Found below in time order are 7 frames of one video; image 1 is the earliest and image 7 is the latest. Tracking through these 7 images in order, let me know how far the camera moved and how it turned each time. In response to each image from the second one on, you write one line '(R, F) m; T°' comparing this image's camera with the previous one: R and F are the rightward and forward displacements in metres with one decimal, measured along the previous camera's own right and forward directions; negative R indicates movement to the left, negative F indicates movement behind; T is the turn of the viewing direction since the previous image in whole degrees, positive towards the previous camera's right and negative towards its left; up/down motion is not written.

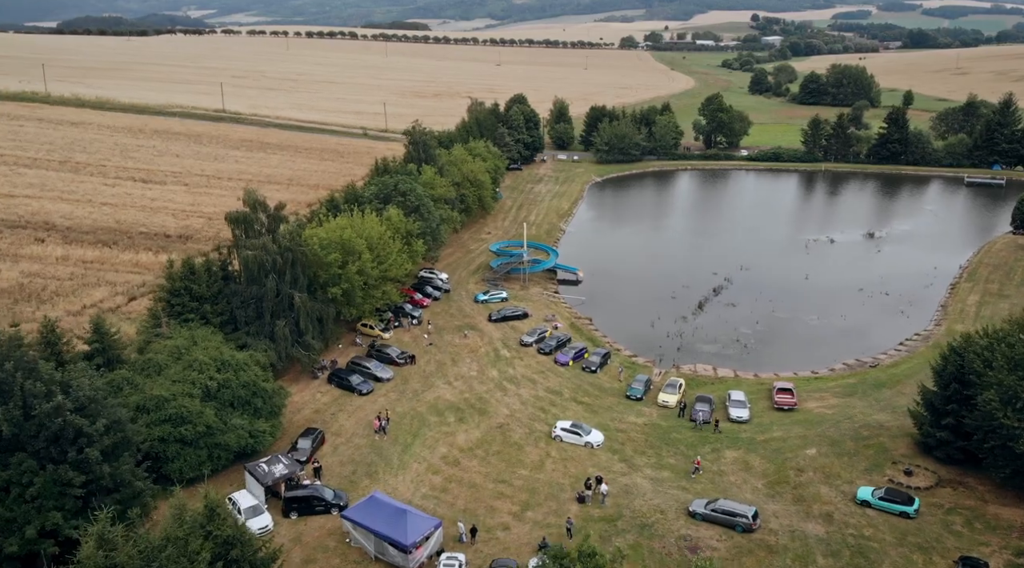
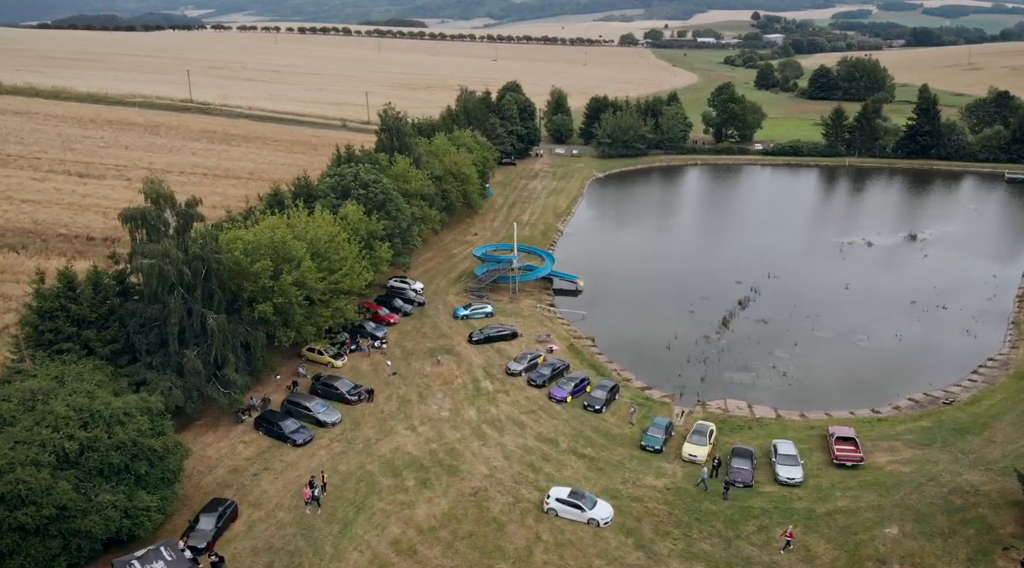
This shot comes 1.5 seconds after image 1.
(+0.8, +10.4) m; 0°
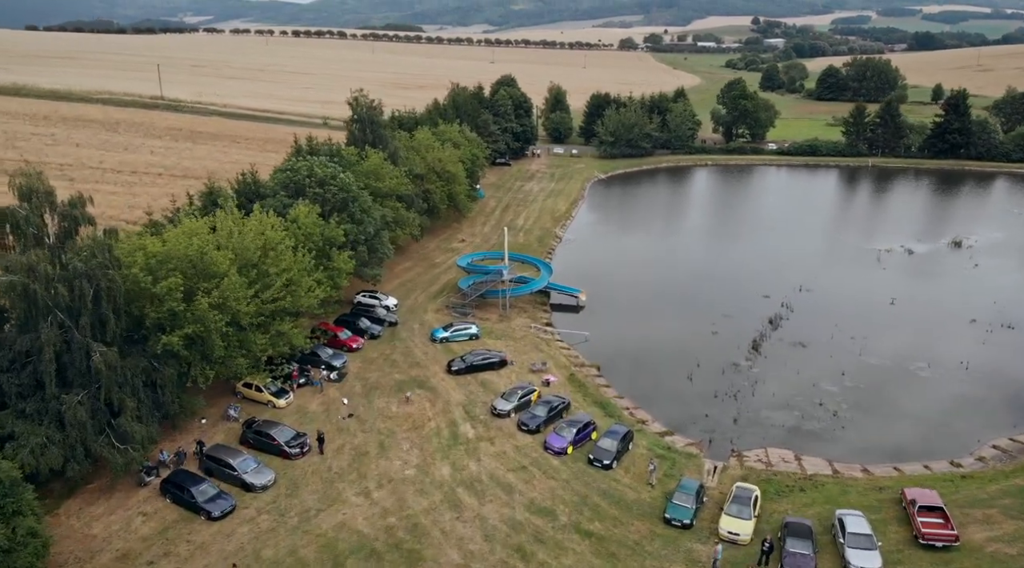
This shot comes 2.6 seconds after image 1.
(+0.6, +8.2) m; 0°
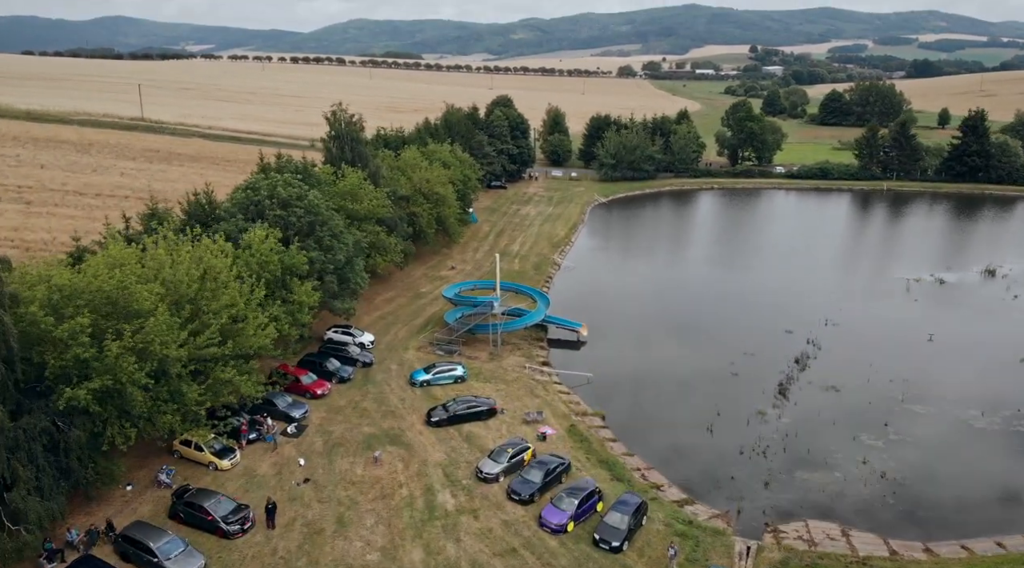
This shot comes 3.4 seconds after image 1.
(+0.4, +5.2) m; 0°
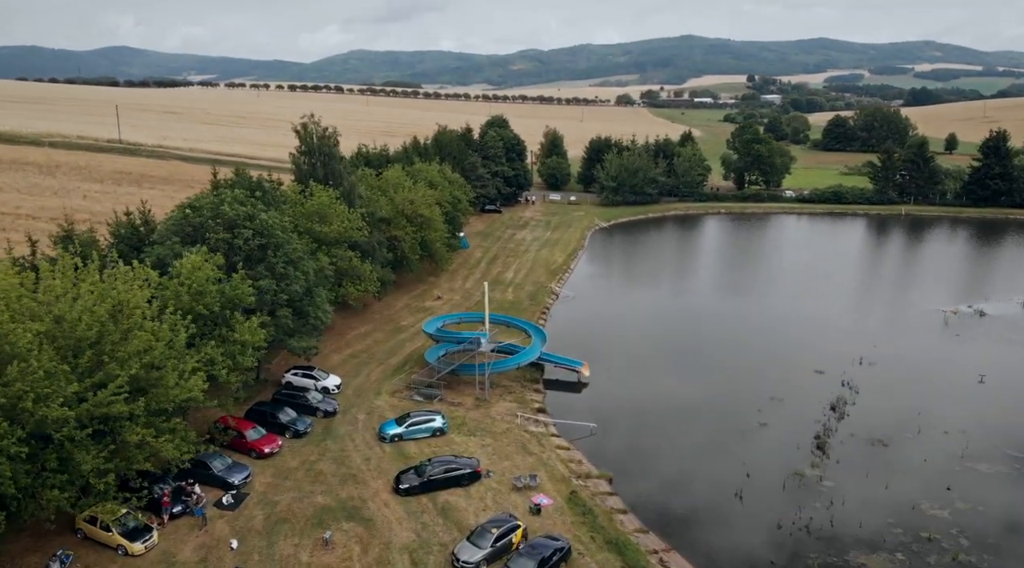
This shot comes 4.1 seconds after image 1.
(+0.4, +5.5) m; 0°
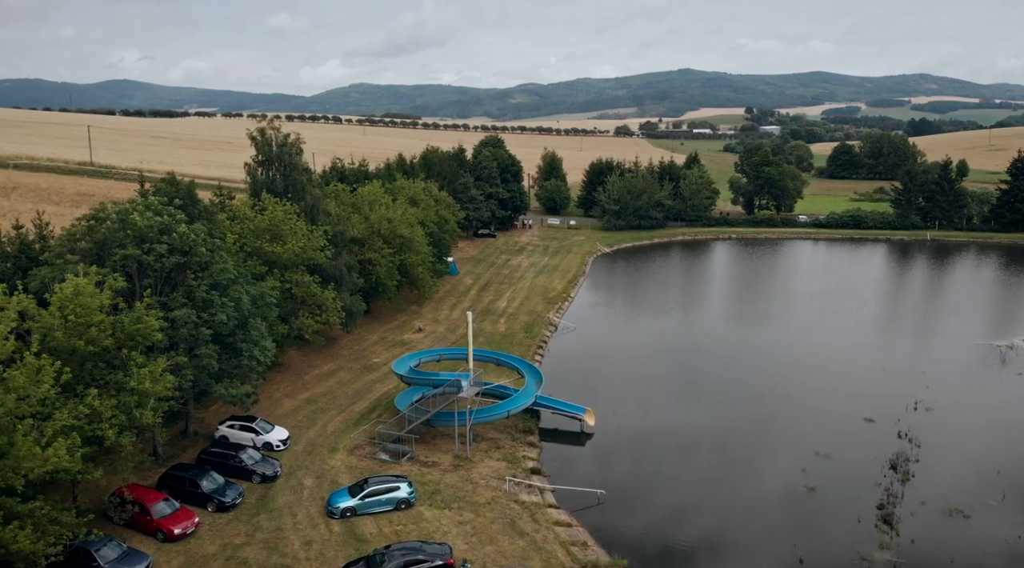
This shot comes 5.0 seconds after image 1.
(+0.4, +6.2) m; 0°
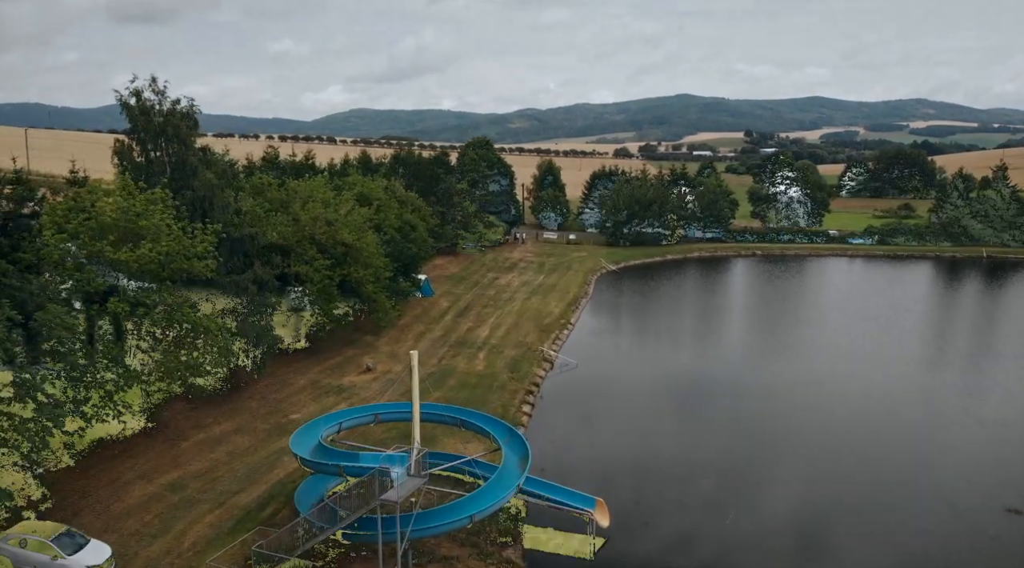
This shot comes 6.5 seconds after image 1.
(+0.7, +10.4) m; 0°
